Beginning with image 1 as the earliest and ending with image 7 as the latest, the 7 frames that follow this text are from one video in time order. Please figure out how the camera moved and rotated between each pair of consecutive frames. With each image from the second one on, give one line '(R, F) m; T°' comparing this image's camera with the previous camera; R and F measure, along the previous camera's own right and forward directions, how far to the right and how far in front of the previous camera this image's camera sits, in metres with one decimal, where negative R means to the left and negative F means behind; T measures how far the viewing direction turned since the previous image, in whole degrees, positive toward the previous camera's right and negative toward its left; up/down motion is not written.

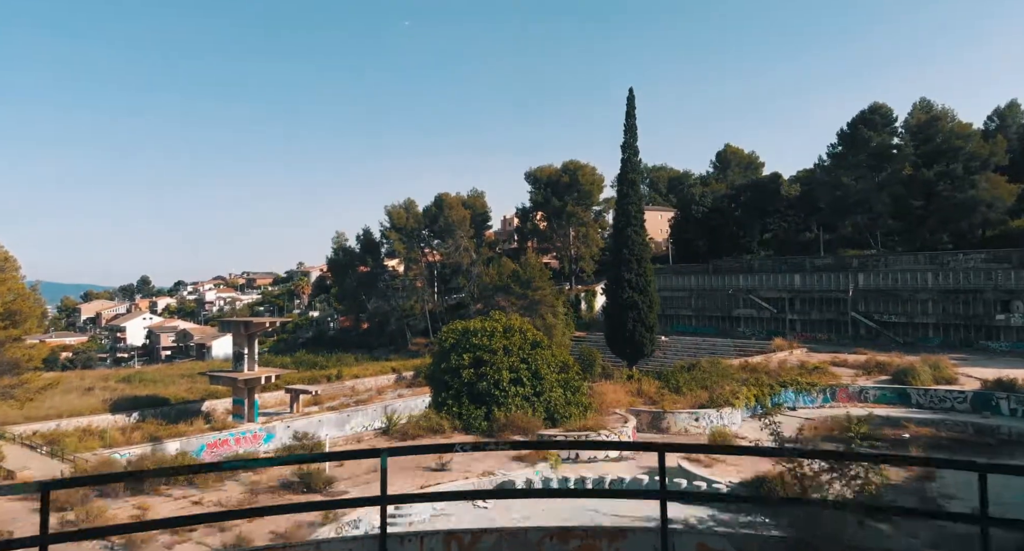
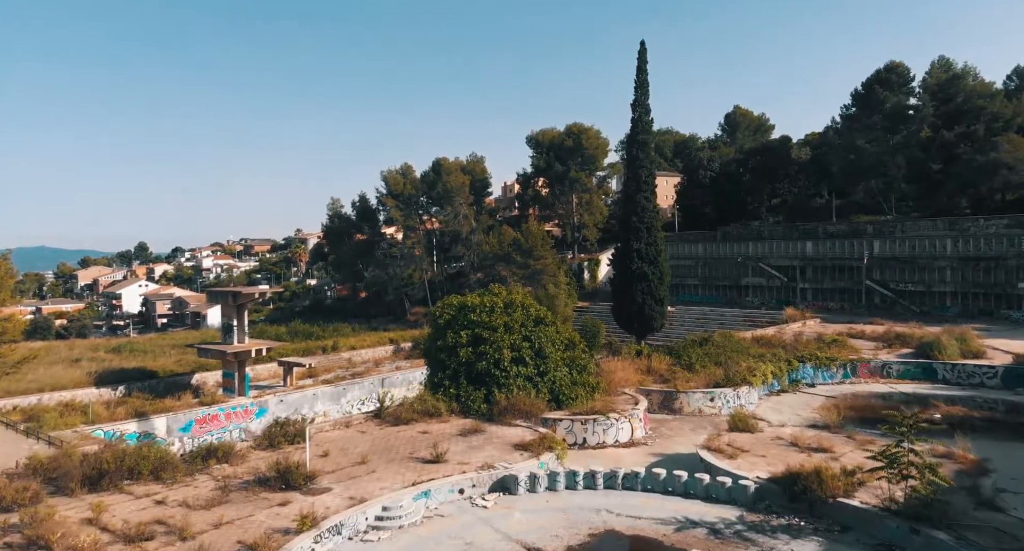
(0.0, +1.4) m; 0°
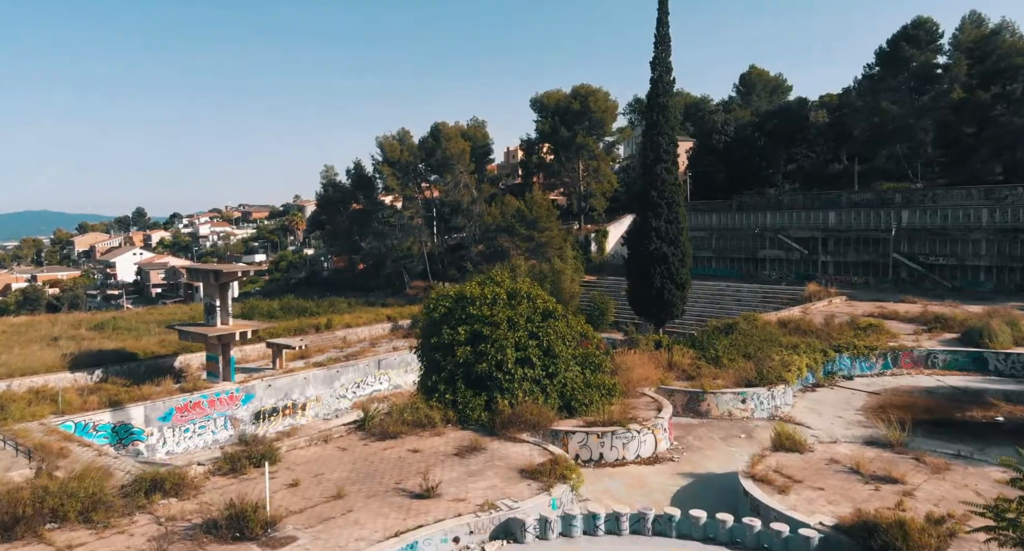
(0.0, +2.2) m; 0°
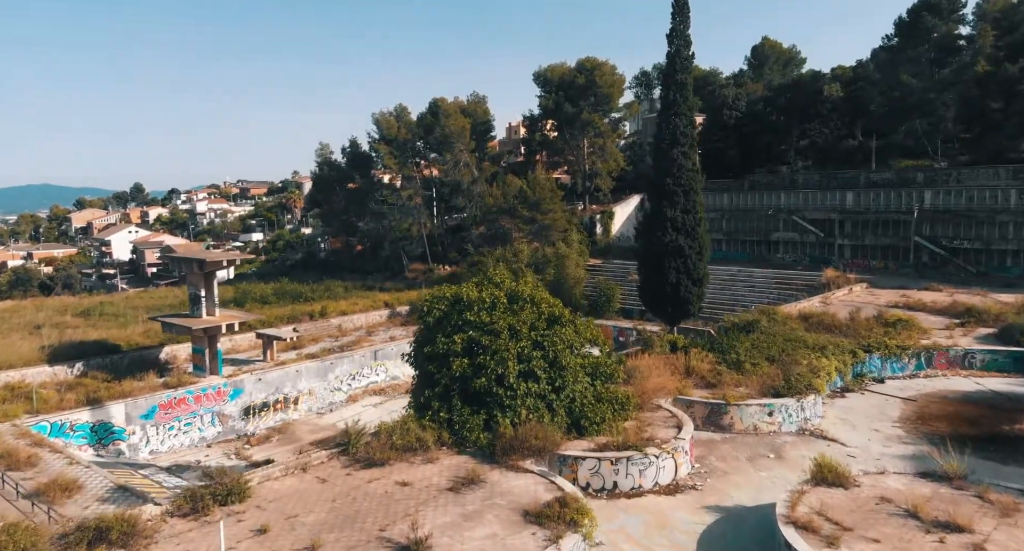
(0.0, +1.6) m; 0°
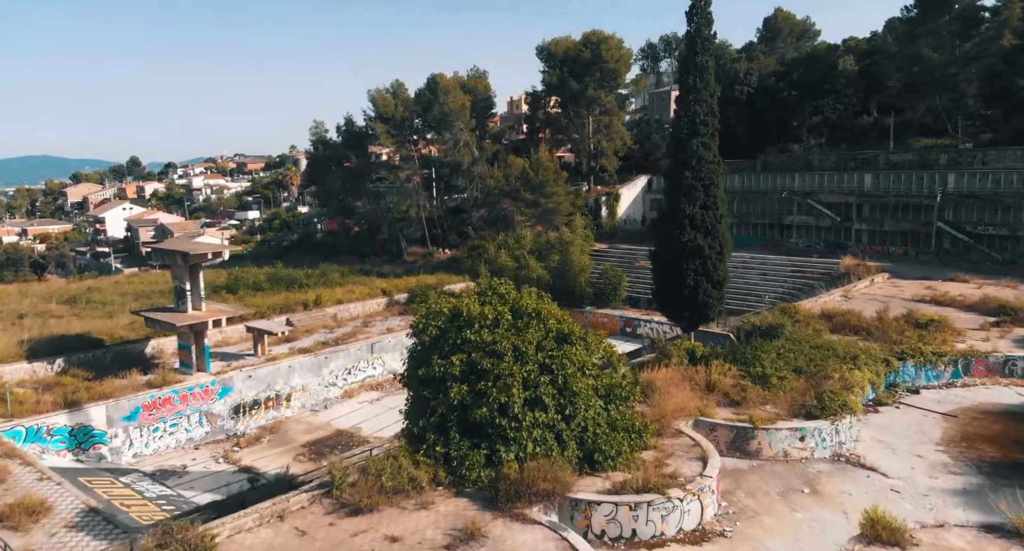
(-0.1, +1.5) m; 0°
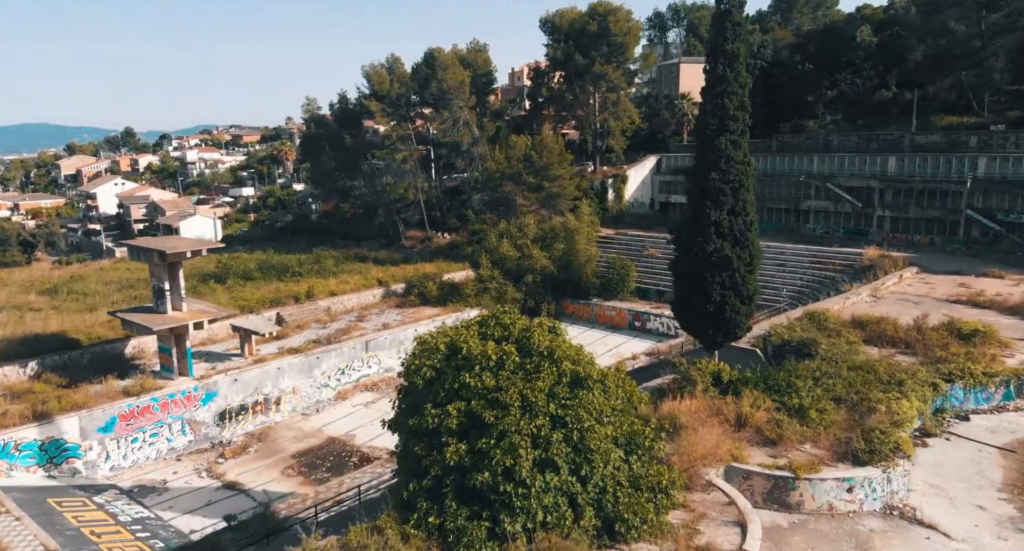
(-0.1, +1.7) m; 0°
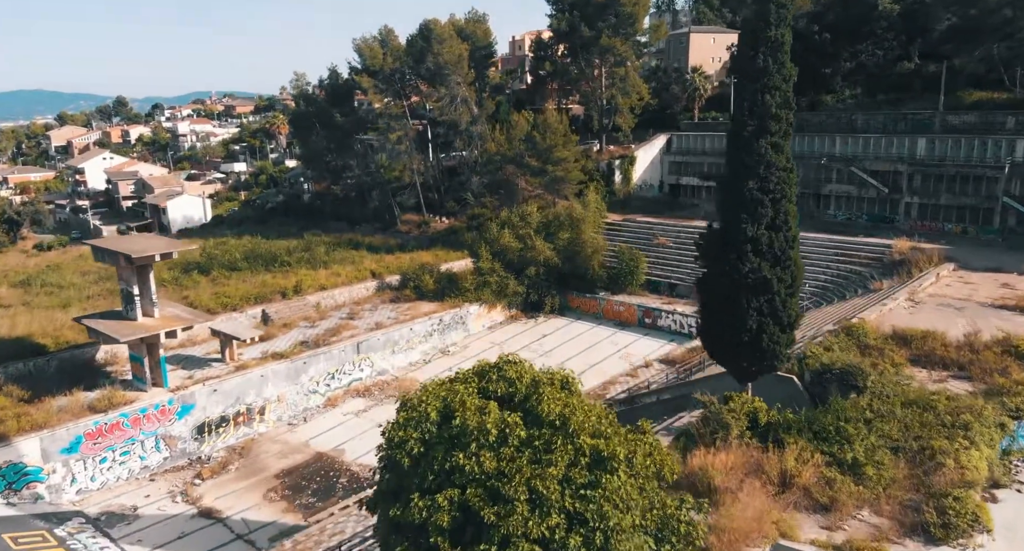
(-0.1, +2.0) m; 0°
